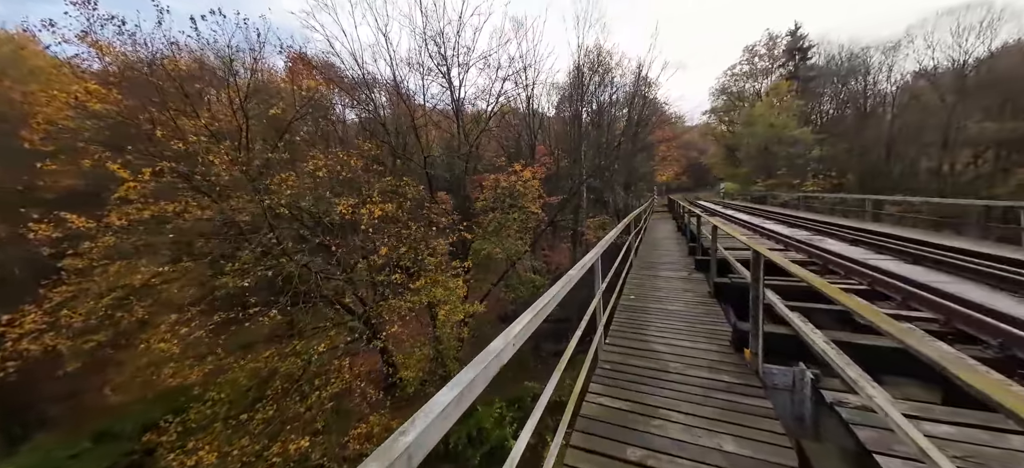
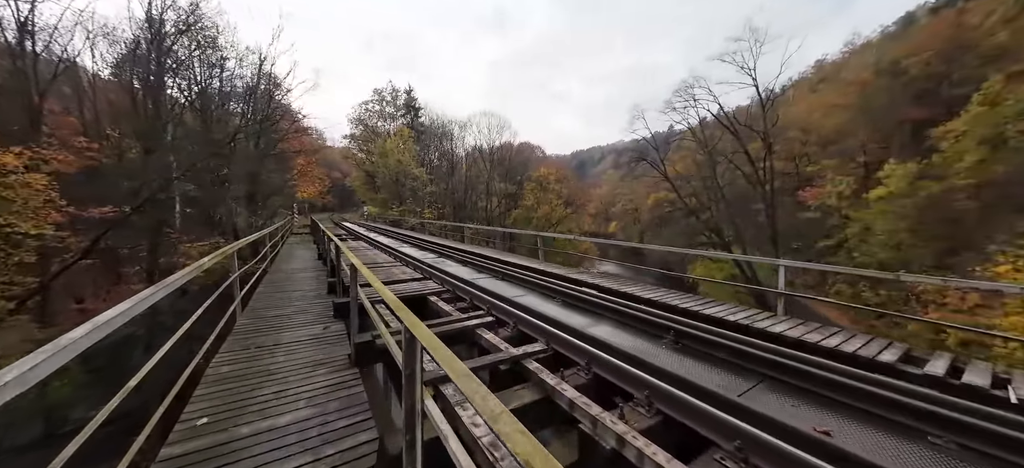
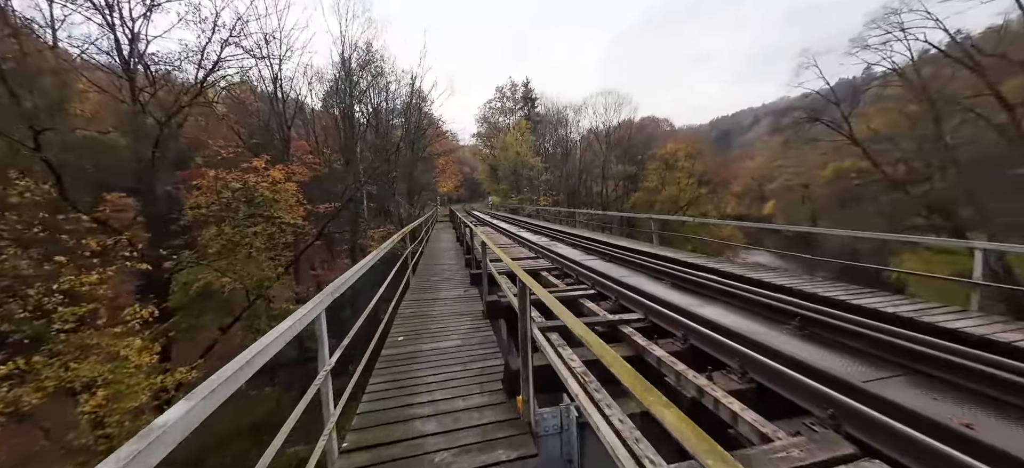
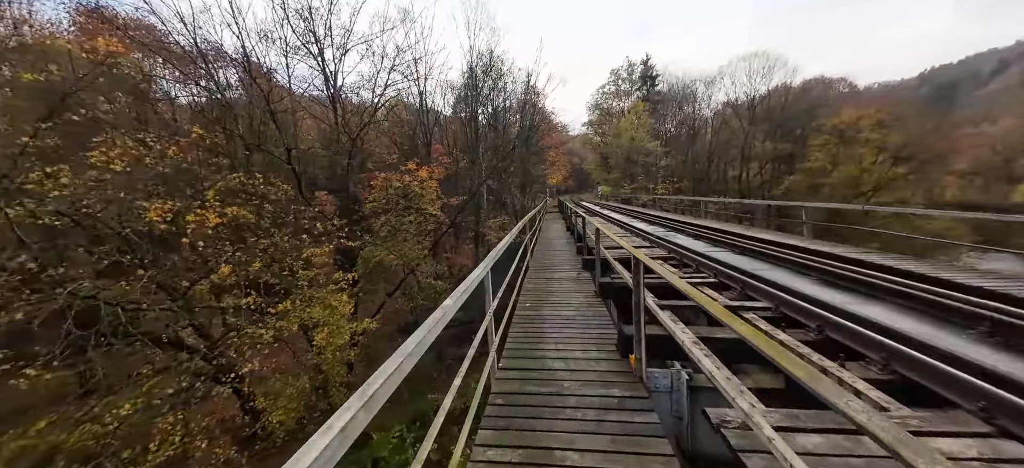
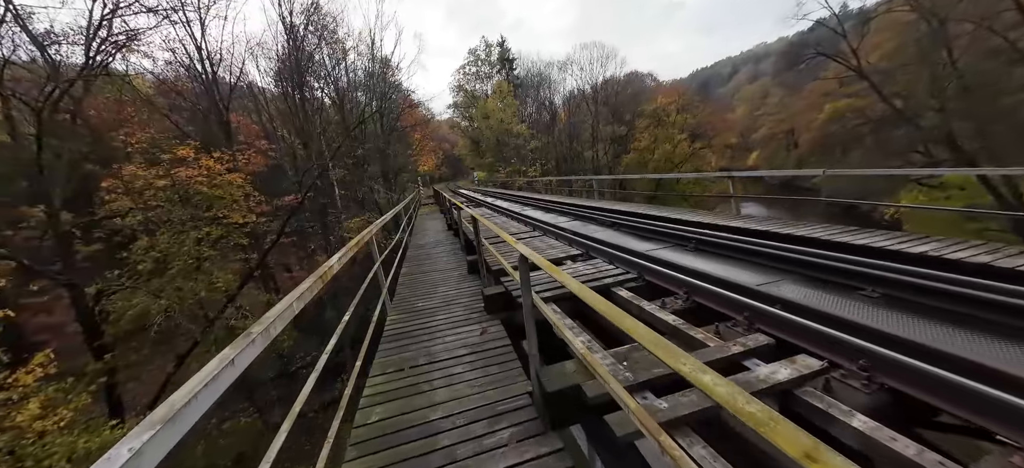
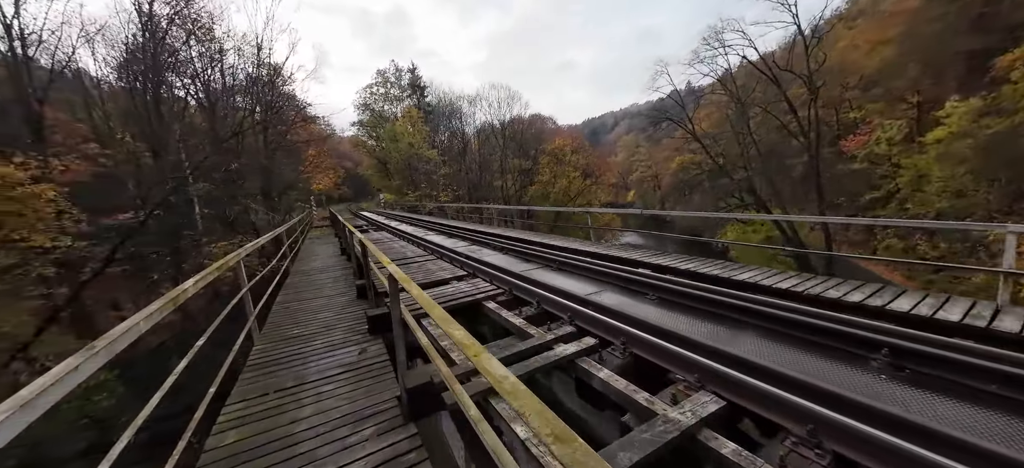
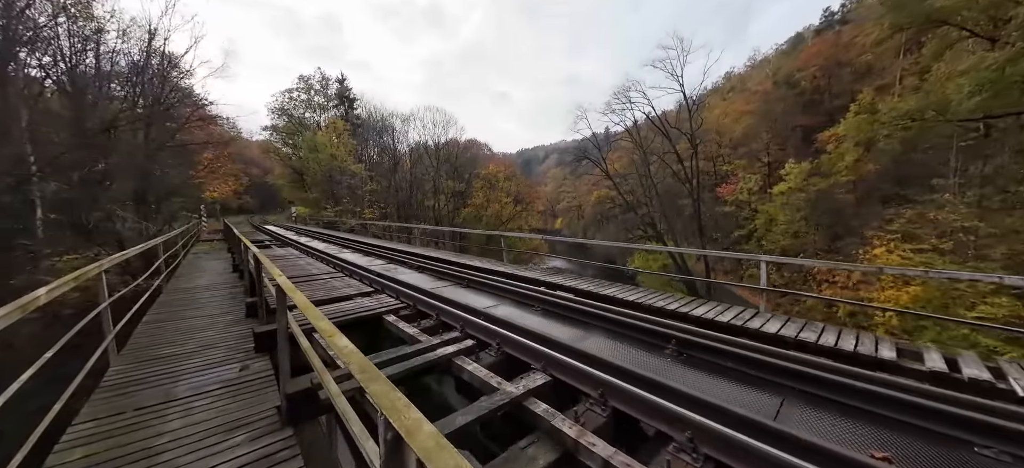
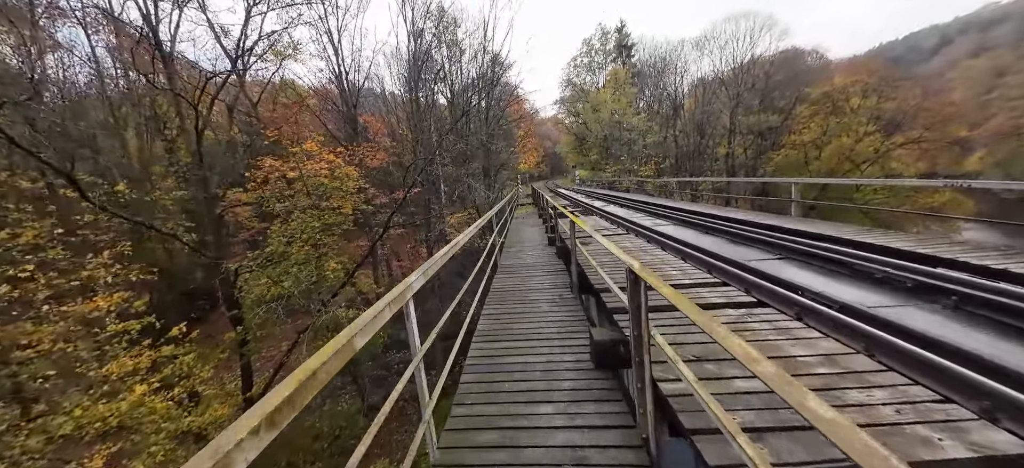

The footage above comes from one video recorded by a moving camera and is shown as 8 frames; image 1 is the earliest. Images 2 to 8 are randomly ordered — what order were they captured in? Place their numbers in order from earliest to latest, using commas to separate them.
4, 3, 2, 7, 6, 5, 8
